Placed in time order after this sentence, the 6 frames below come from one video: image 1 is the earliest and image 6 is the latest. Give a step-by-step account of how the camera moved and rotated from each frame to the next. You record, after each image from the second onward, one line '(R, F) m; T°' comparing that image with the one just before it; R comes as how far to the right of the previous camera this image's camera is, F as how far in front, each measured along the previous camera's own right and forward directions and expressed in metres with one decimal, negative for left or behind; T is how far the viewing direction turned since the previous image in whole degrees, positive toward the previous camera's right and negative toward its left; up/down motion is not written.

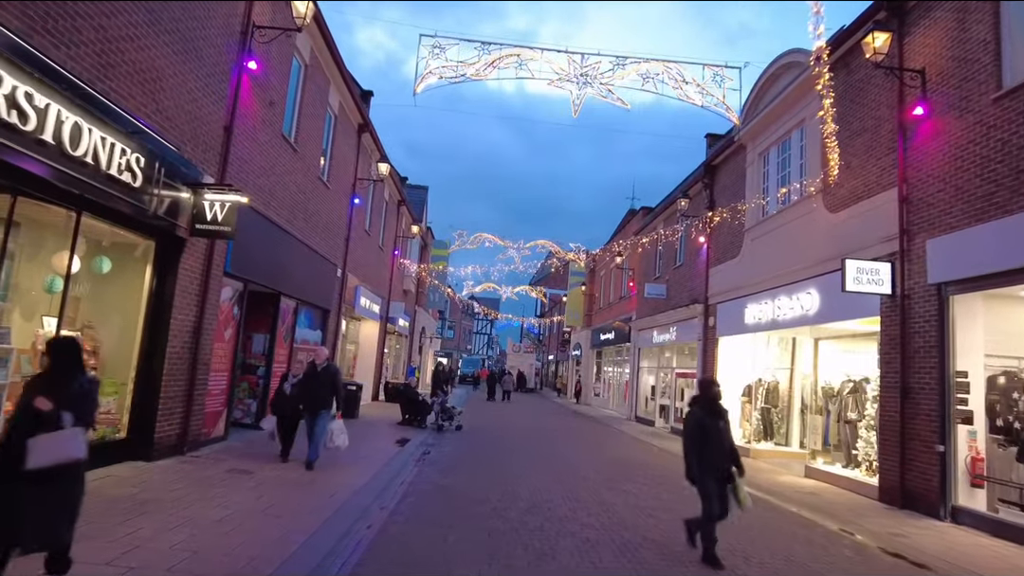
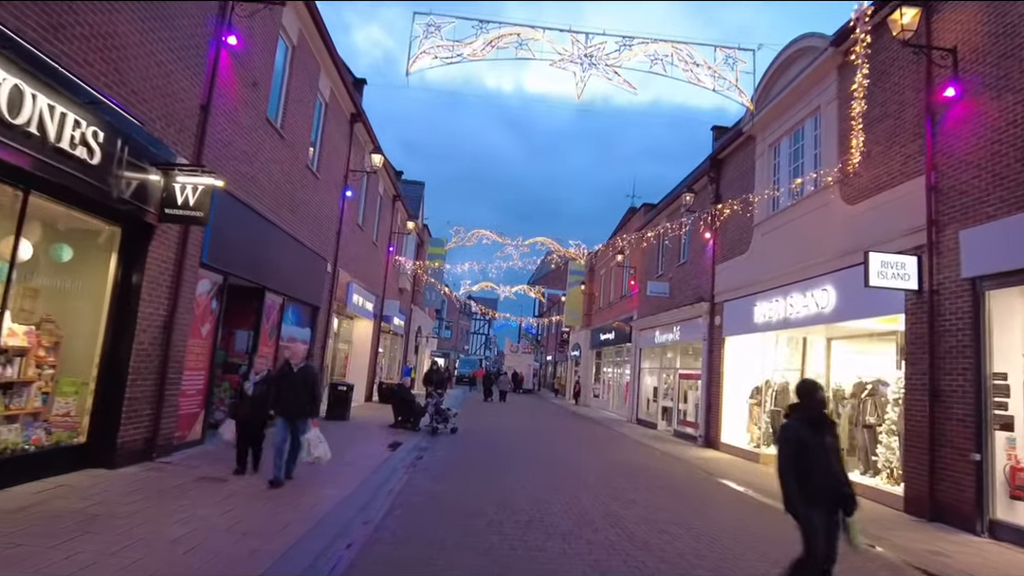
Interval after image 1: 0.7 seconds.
(0.0, +0.6) m; 0°
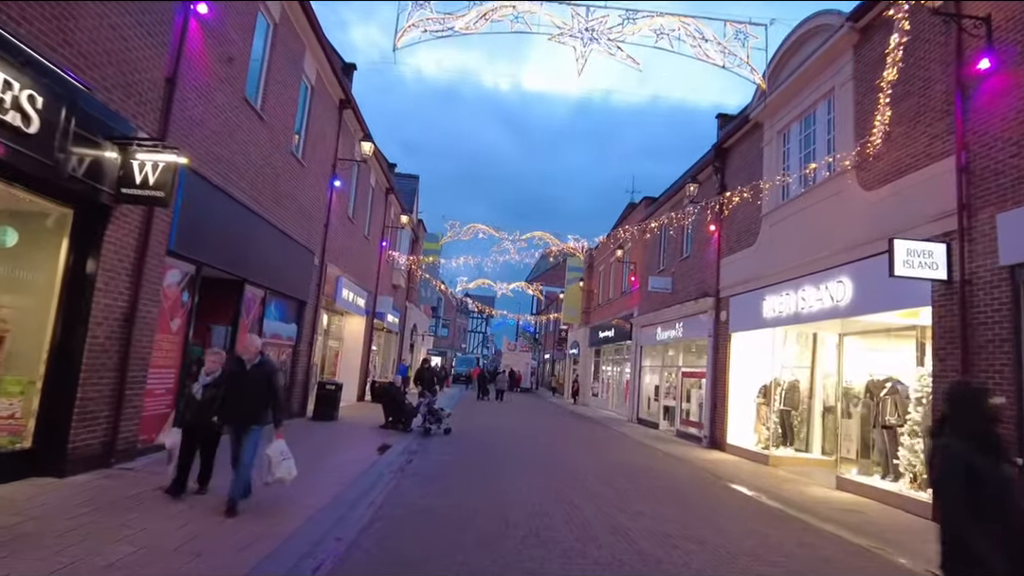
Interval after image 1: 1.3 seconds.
(0.0, +0.7) m; 0°
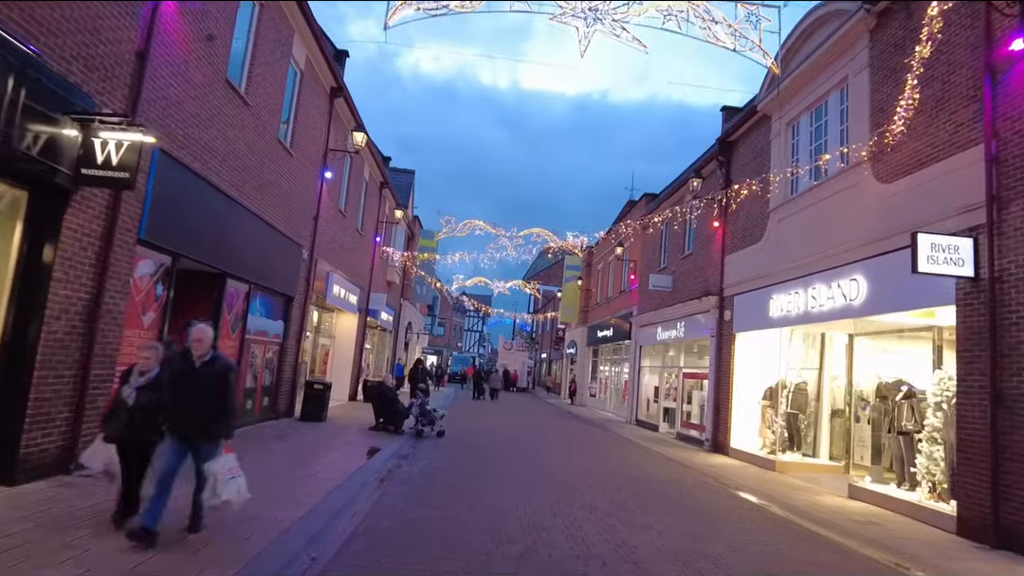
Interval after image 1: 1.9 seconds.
(0.0, +0.5) m; 0°
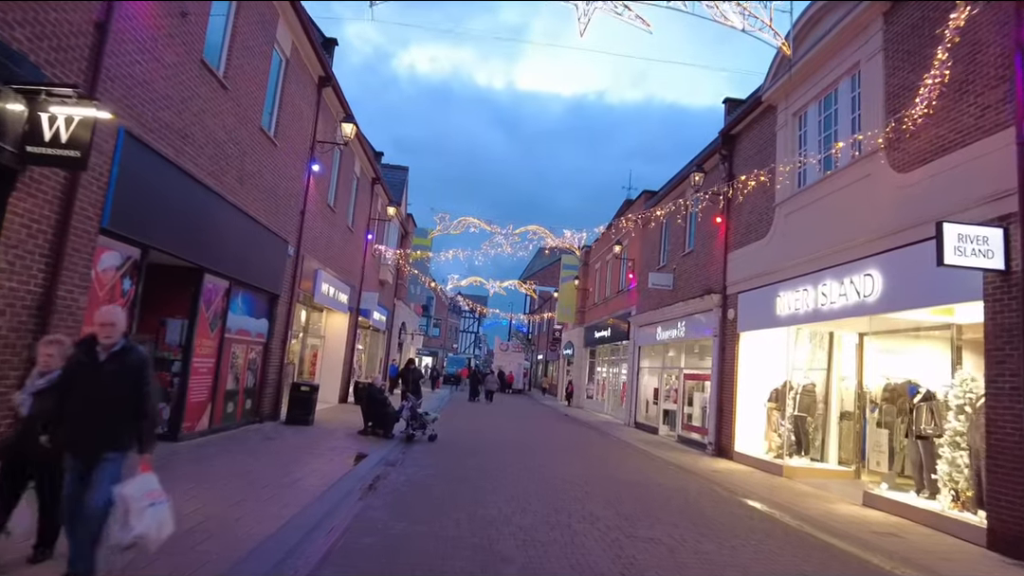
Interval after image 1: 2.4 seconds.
(0.0, +0.5) m; 0°
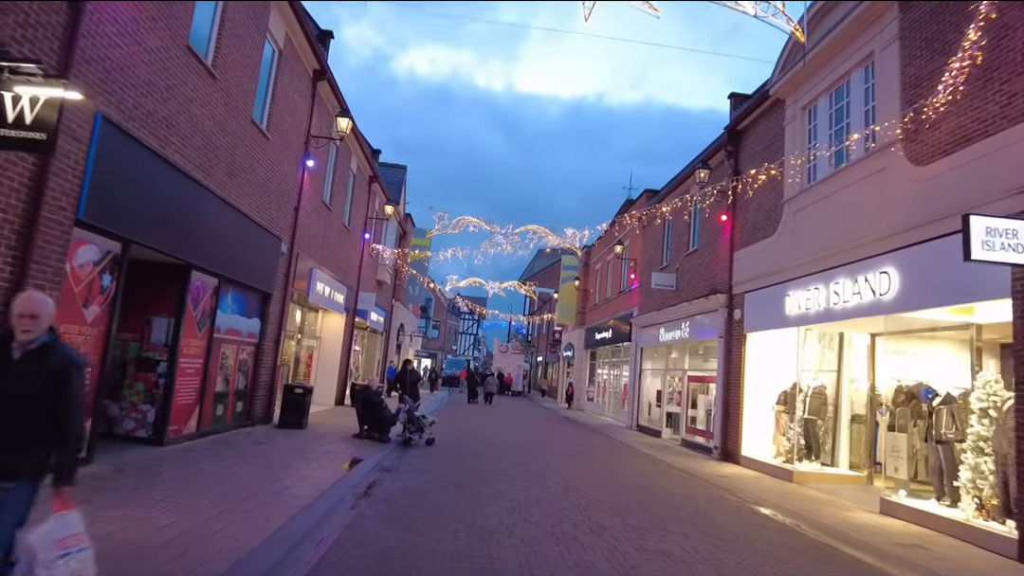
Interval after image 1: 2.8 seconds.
(0.0, +0.4) m; 0°
